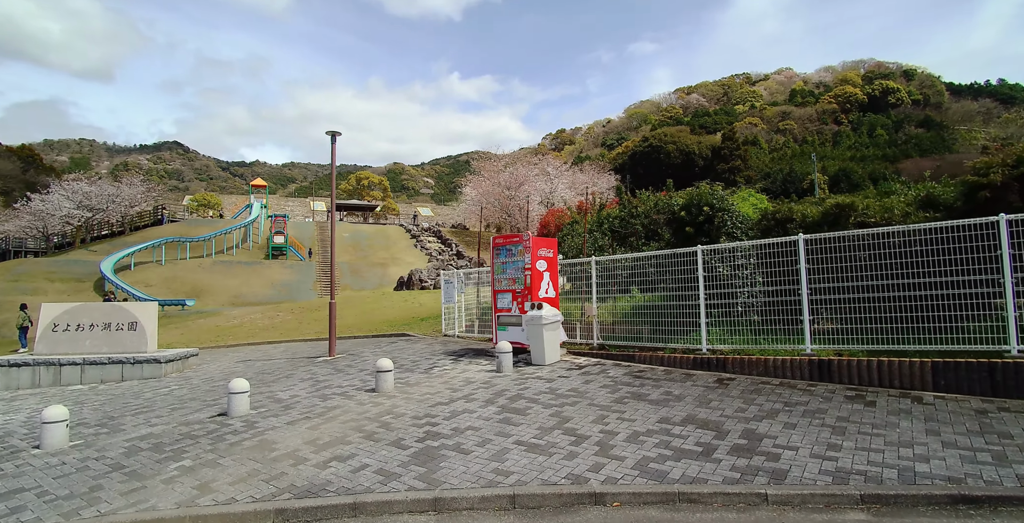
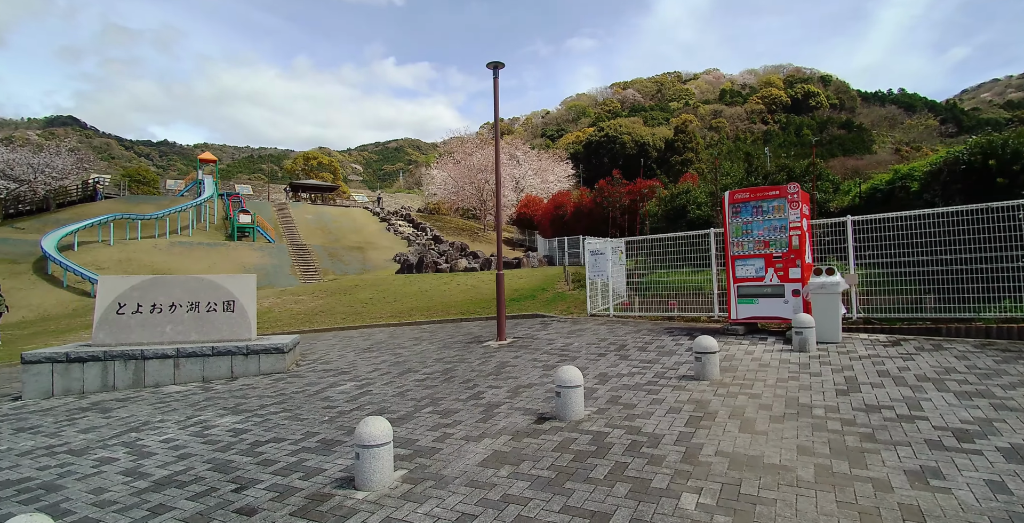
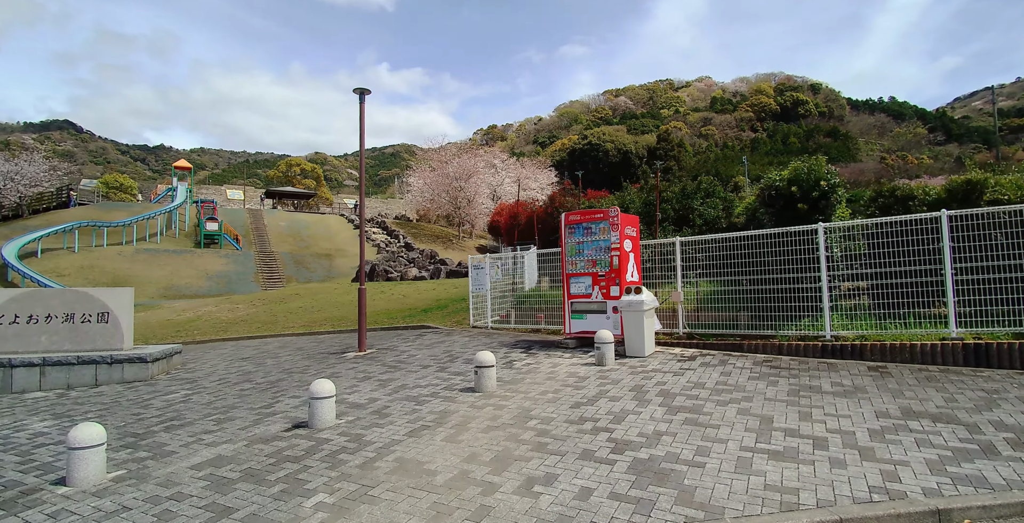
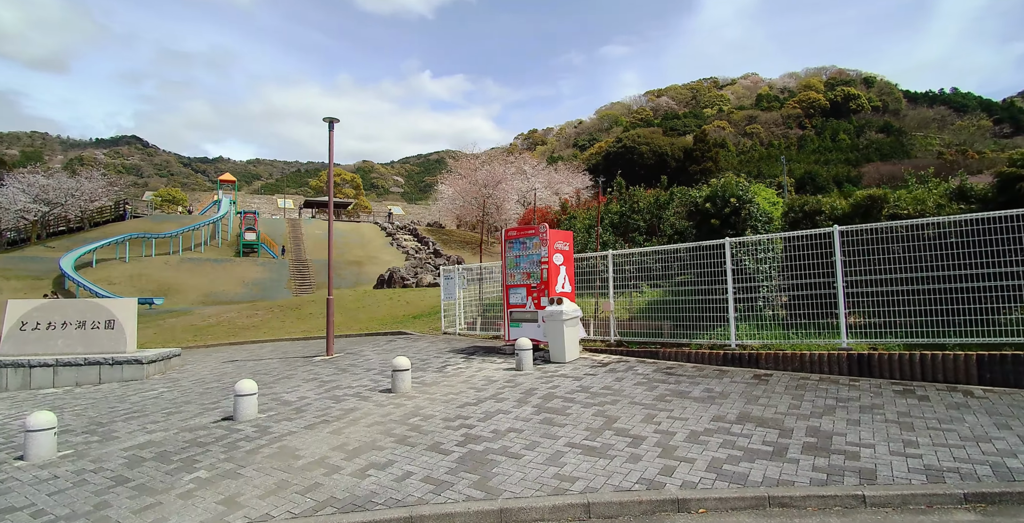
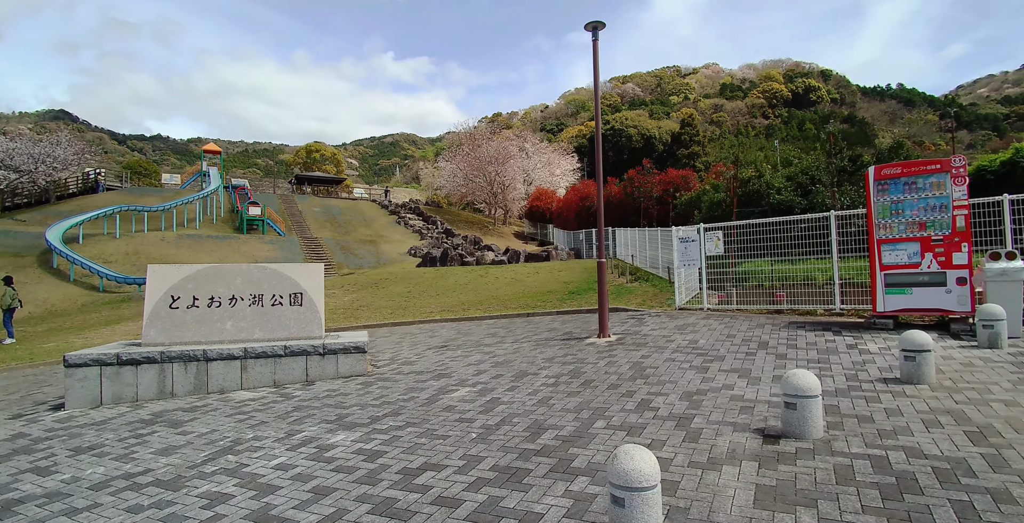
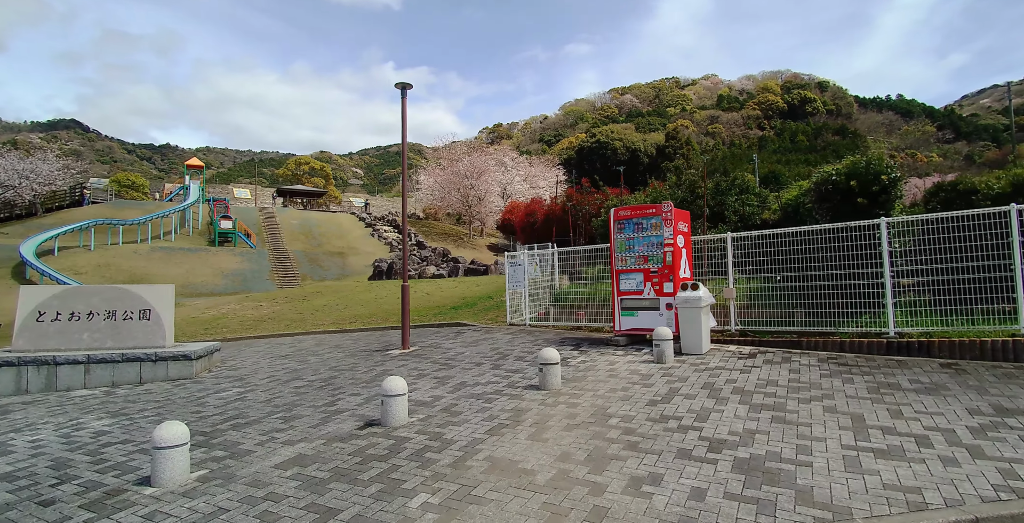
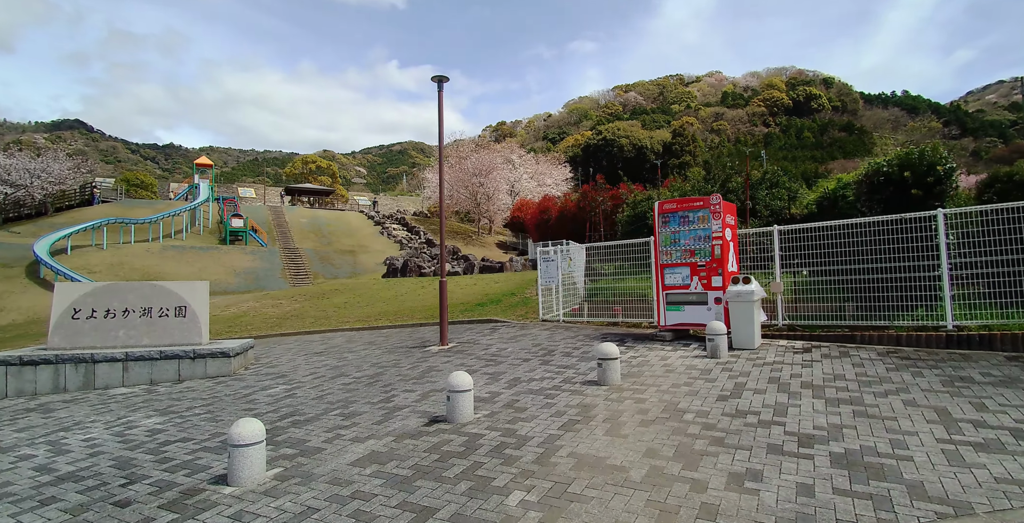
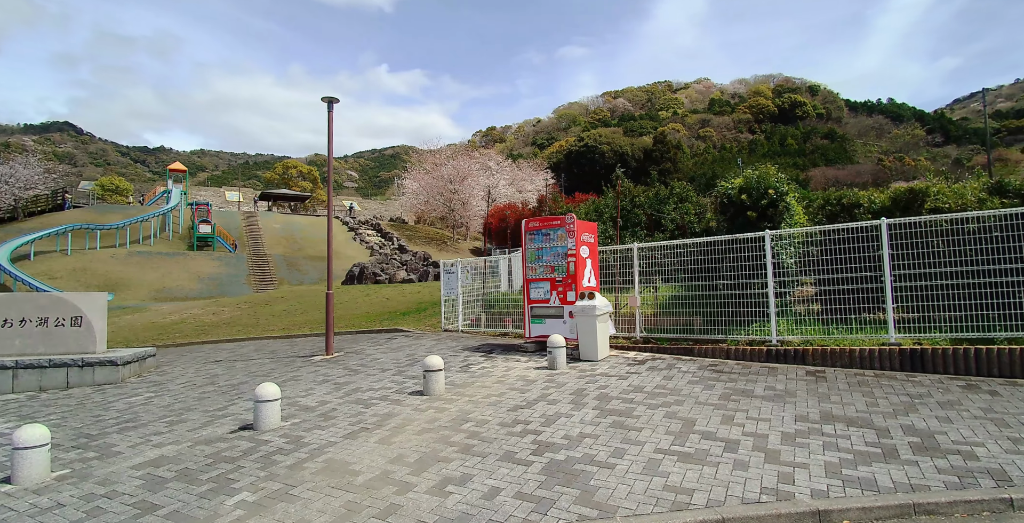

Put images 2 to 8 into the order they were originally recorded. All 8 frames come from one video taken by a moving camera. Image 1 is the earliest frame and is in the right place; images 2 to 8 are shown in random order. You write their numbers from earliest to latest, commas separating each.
4, 8, 3, 6, 7, 2, 5
